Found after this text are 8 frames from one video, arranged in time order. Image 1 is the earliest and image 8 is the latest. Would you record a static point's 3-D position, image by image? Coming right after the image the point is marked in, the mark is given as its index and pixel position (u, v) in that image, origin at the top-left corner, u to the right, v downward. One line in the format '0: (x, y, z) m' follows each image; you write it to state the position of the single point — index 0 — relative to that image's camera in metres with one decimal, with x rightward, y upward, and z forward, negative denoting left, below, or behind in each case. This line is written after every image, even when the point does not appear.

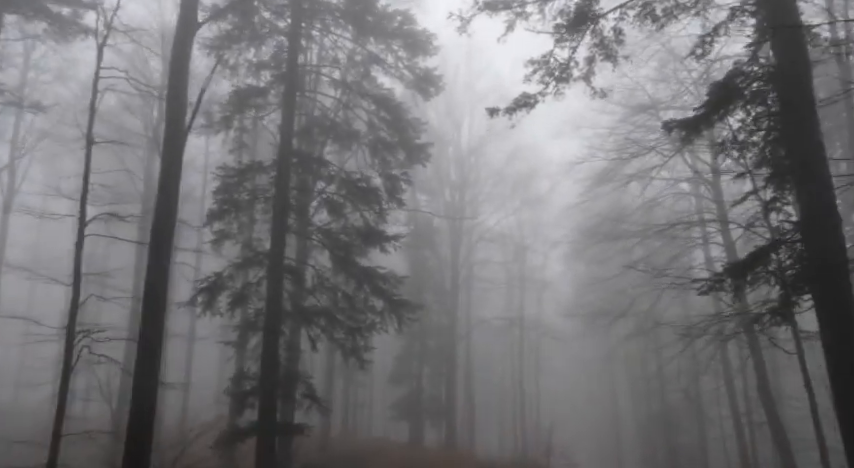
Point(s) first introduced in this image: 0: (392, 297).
0: (-0.6, -1.1, +13.1) m
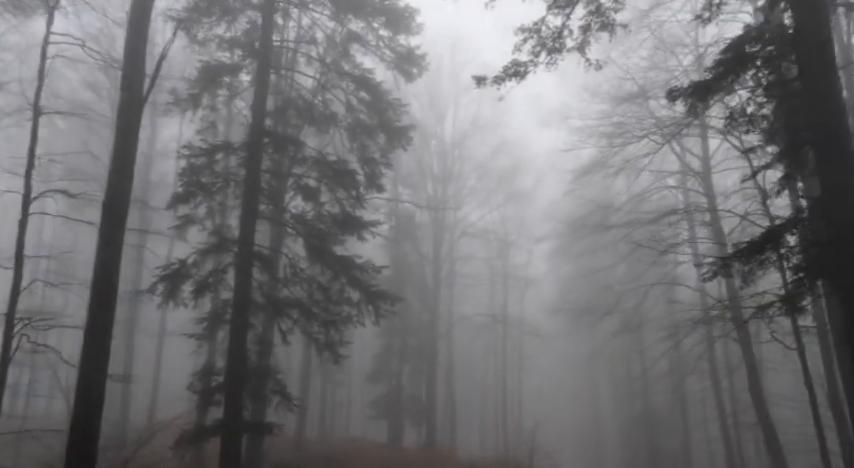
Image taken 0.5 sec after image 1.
0: (-0.9, -0.9, +12.3) m
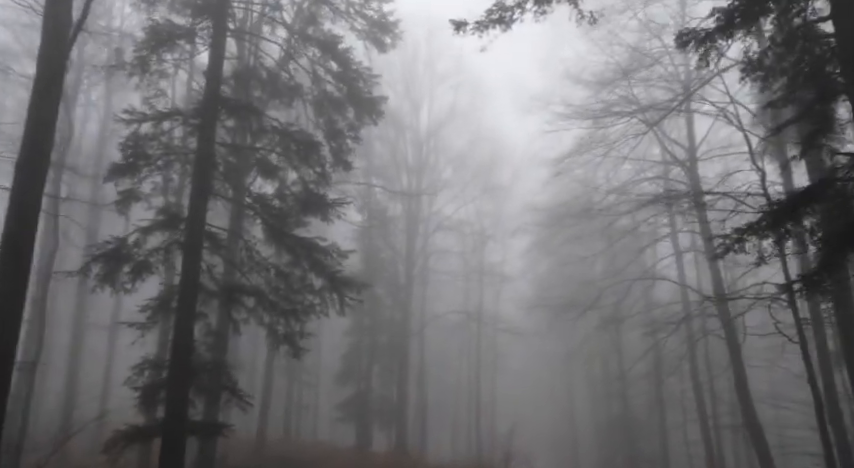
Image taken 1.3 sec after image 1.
0: (-1.4, -0.6, +11.2) m
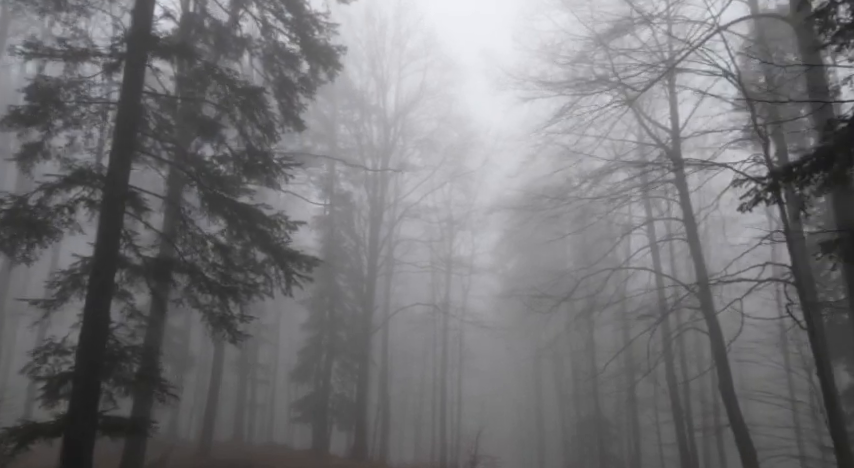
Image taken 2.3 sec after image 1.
0: (-1.9, -0.2, +9.7) m
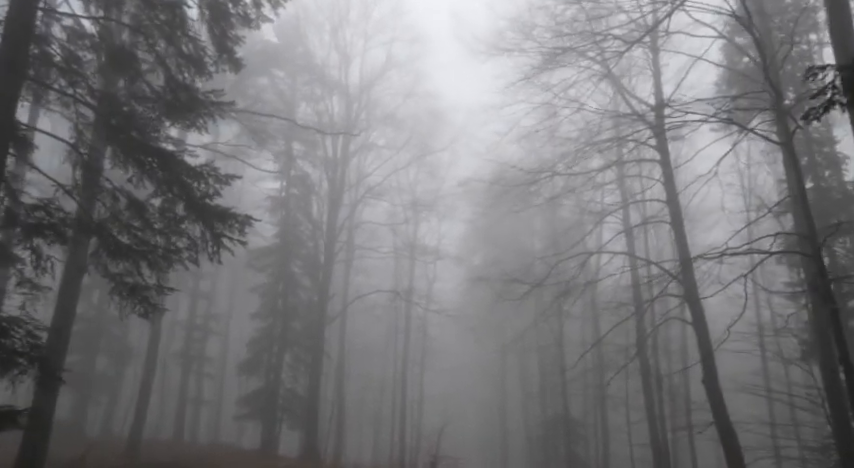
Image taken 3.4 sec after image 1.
0: (-2.3, +0.3, +8.0) m
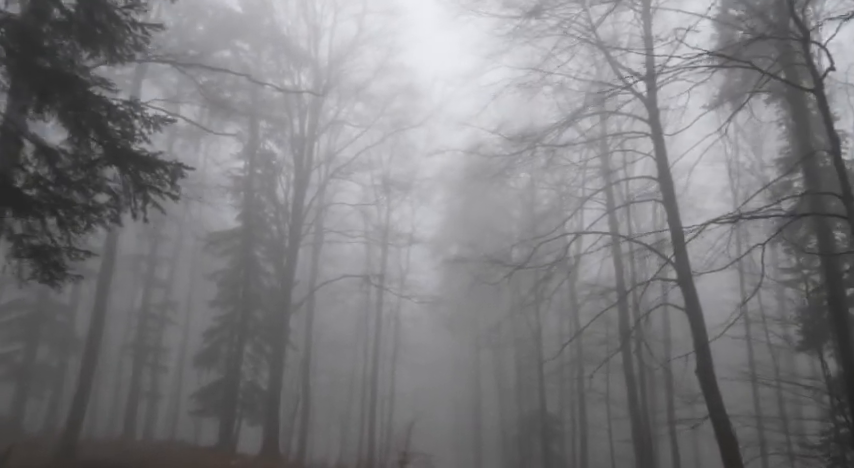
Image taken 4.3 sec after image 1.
0: (-2.6, +0.7, +6.6) m
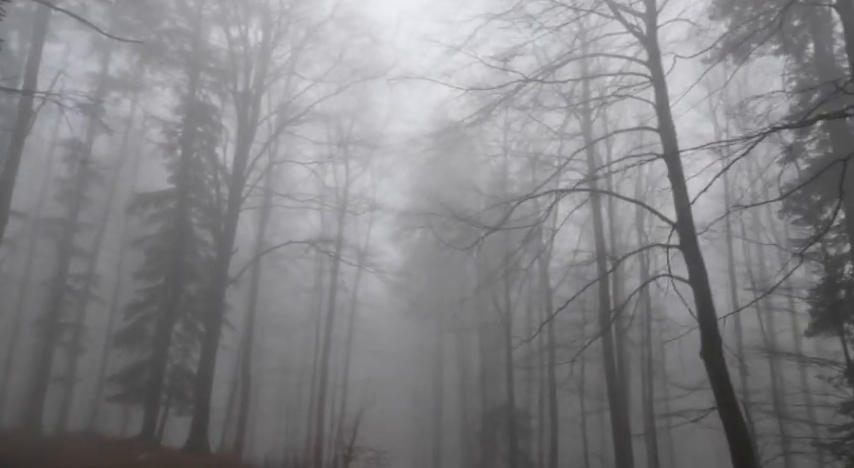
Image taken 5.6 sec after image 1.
0: (-2.8, +1.5, +4.2) m
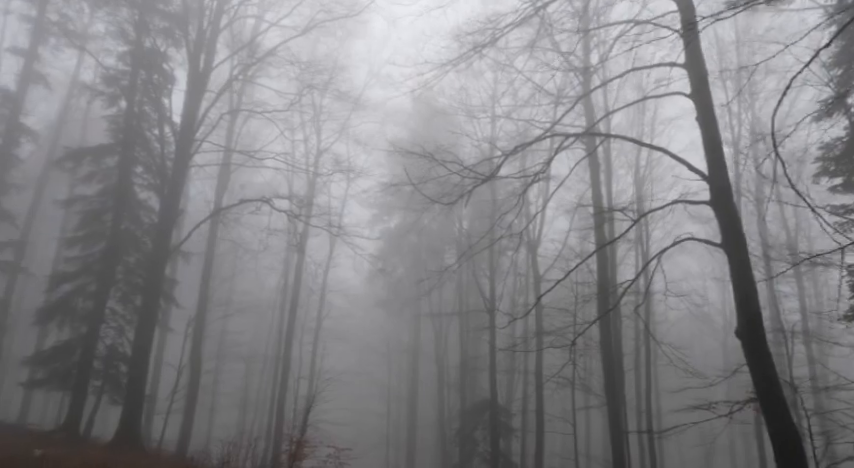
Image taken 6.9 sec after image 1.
0: (-2.9, +2.2, +2.0) m
